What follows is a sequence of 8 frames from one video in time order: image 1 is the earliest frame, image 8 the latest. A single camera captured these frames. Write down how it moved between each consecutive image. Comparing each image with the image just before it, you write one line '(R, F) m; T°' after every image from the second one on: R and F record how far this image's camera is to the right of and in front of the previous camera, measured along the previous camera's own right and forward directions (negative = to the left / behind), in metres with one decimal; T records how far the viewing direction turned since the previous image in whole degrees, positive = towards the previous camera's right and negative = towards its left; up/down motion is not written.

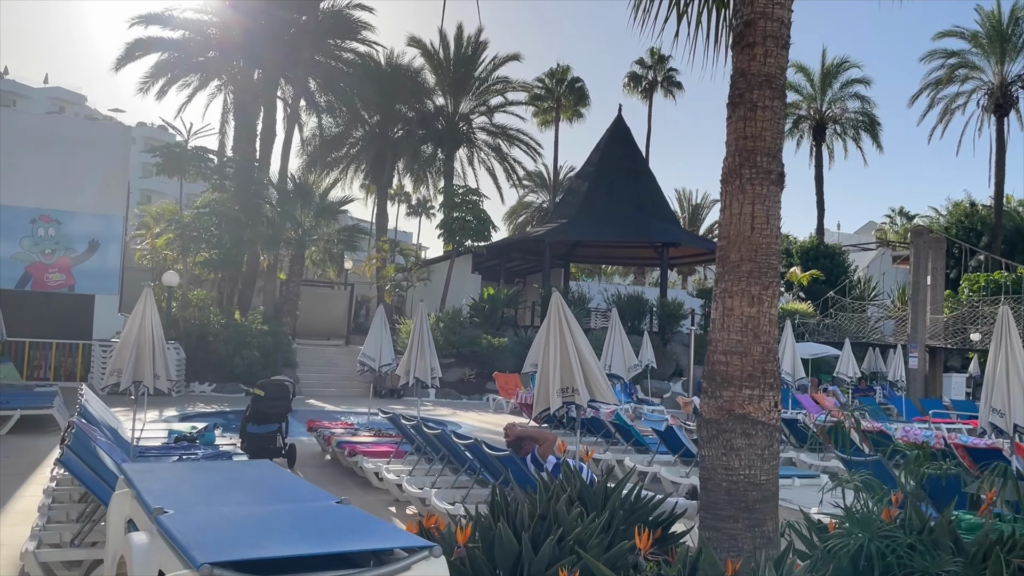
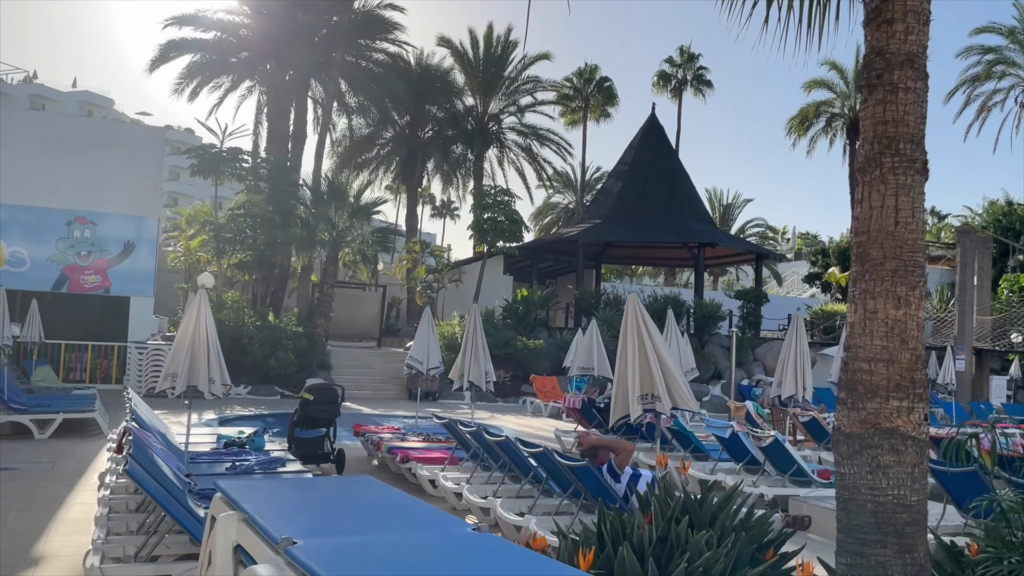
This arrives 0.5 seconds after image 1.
(-0.4, +0.3) m; -1°
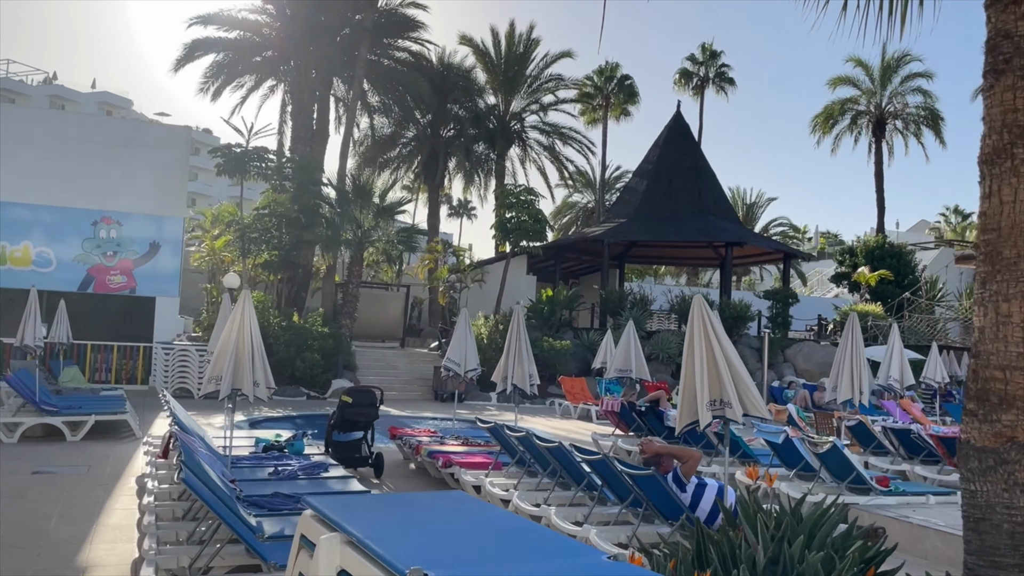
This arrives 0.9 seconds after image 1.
(-0.3, +0.2) m; -1°
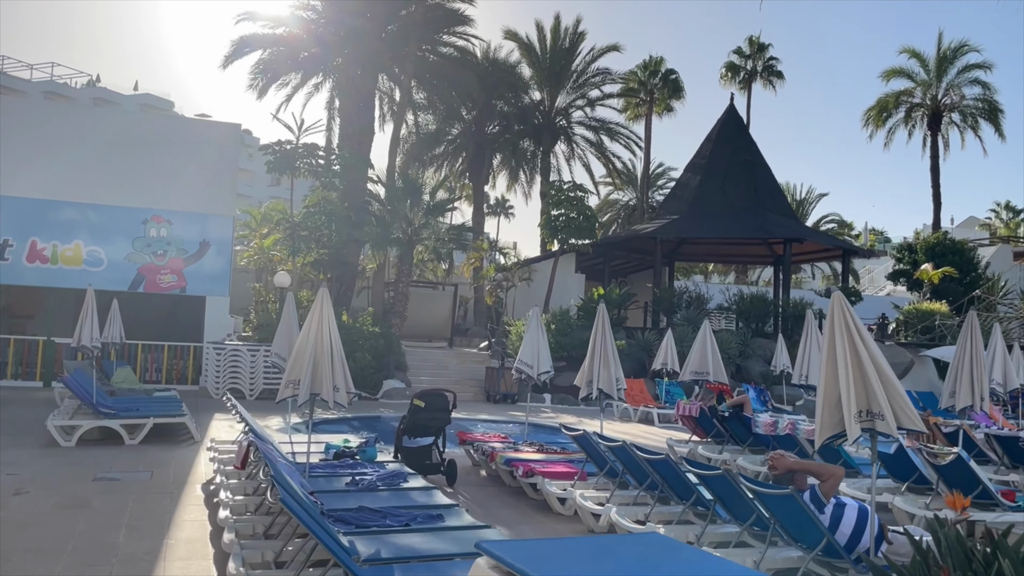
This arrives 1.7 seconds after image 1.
(-0.5, +0.5) m; -2°
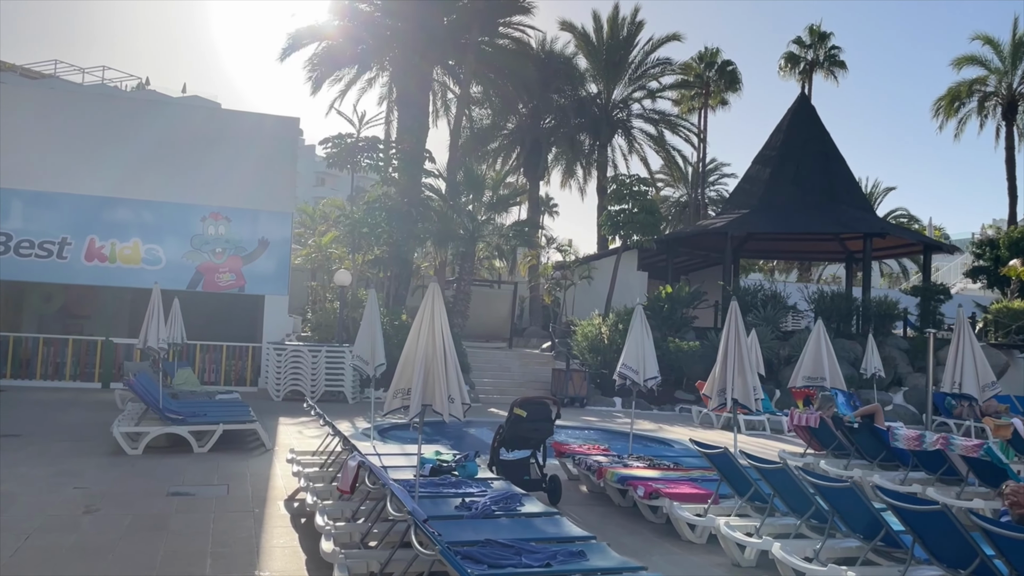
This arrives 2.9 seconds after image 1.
(-0.7, +0.9) m; -3°
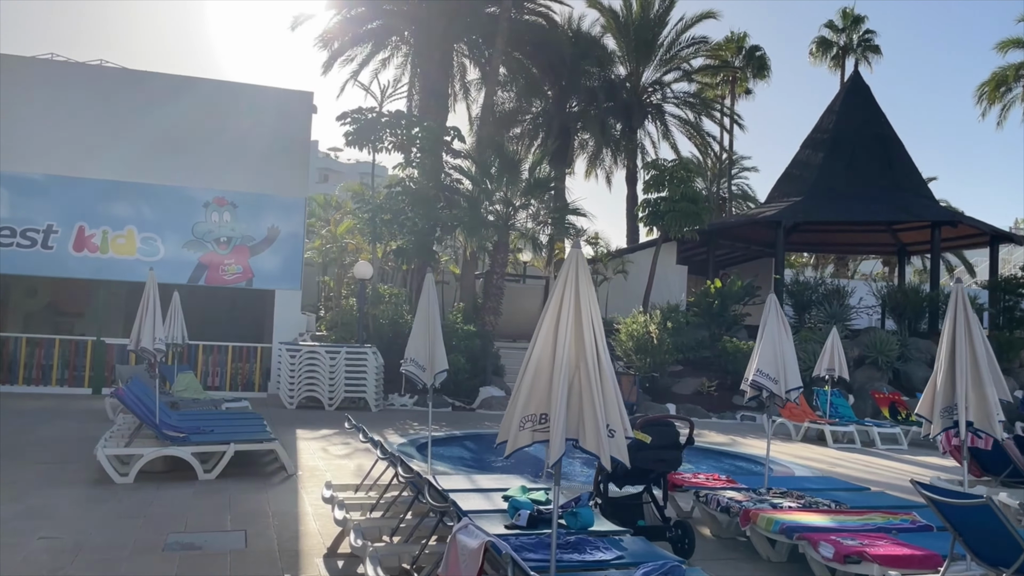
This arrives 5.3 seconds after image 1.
(-0.8, +2.0) m; 0°
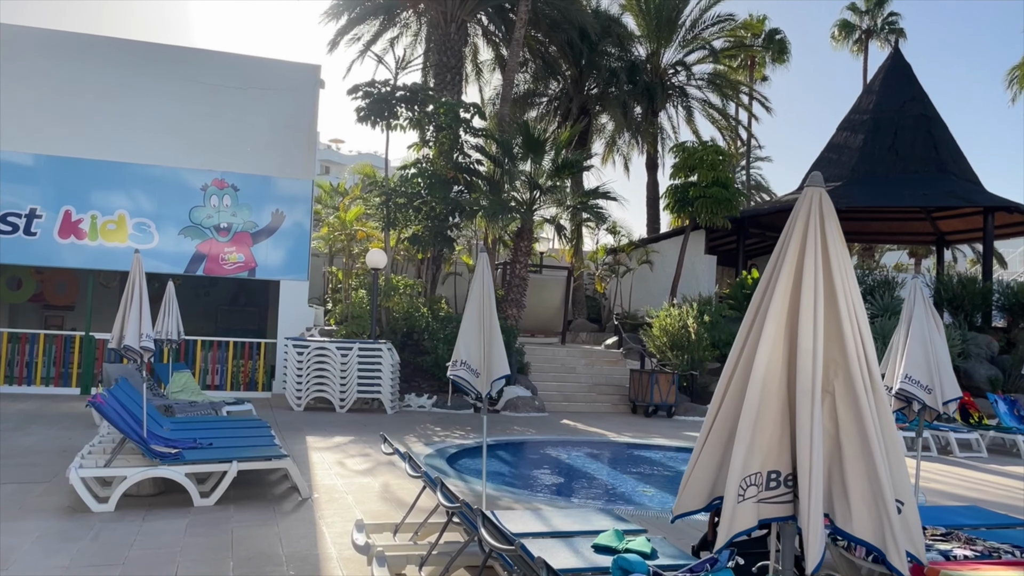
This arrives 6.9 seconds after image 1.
(-0.5, +1.4) m; 0°
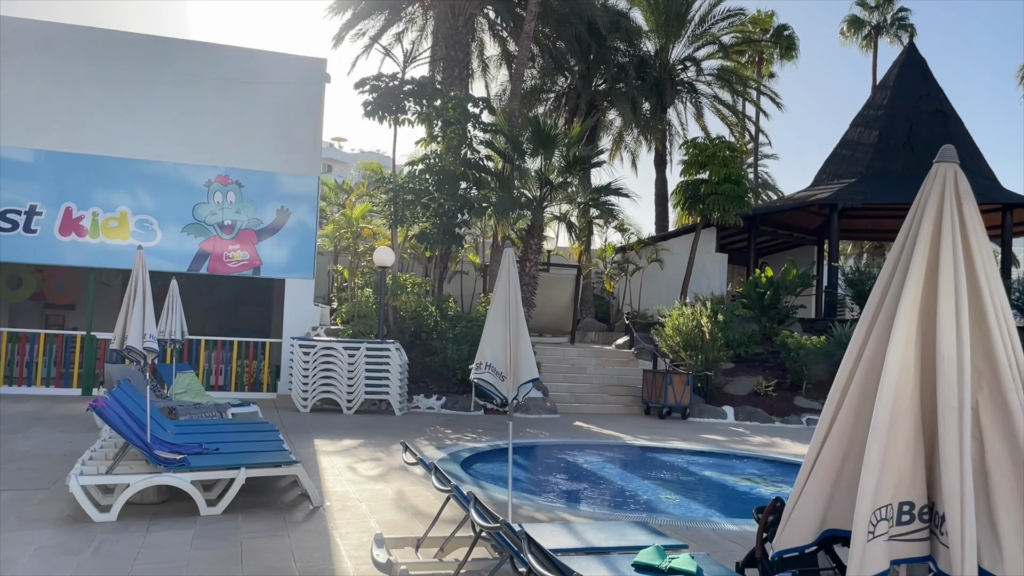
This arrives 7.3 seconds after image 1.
(-0.2, +0.3) m; 0°
